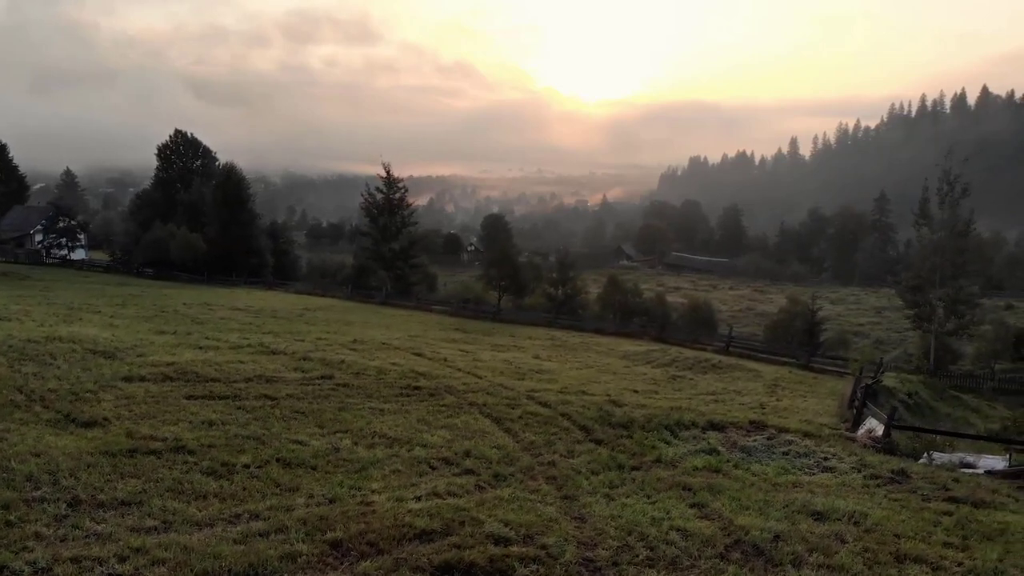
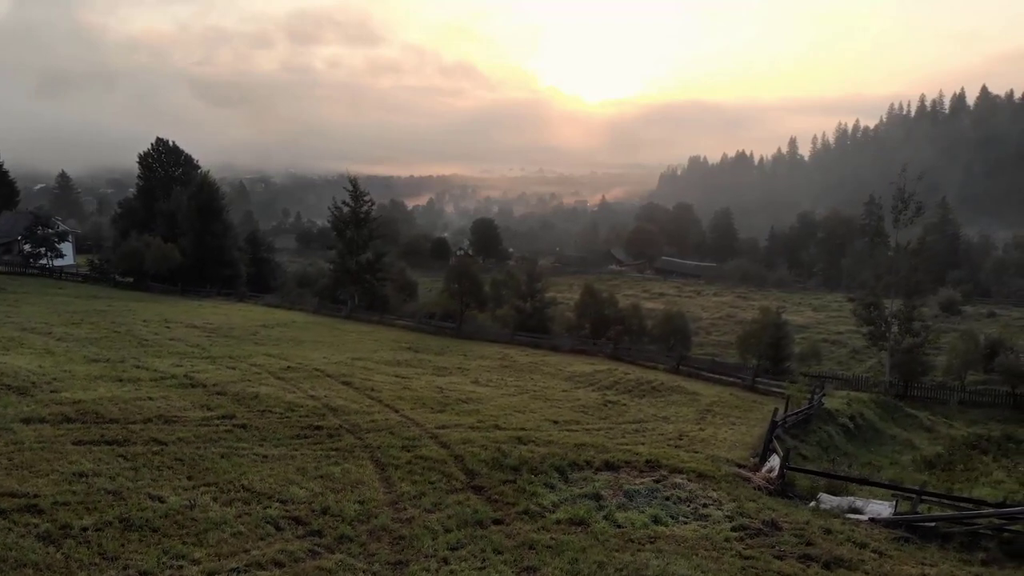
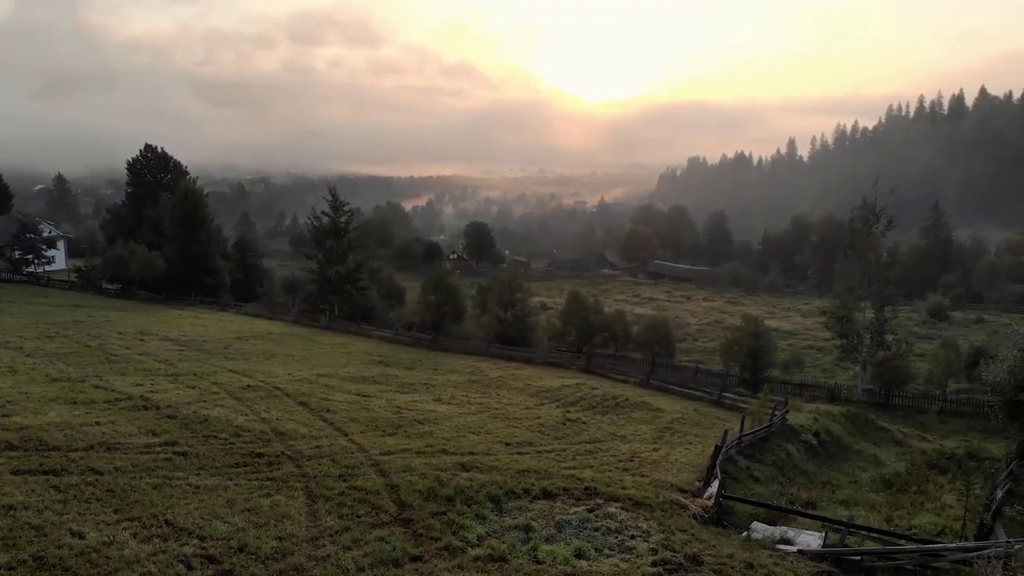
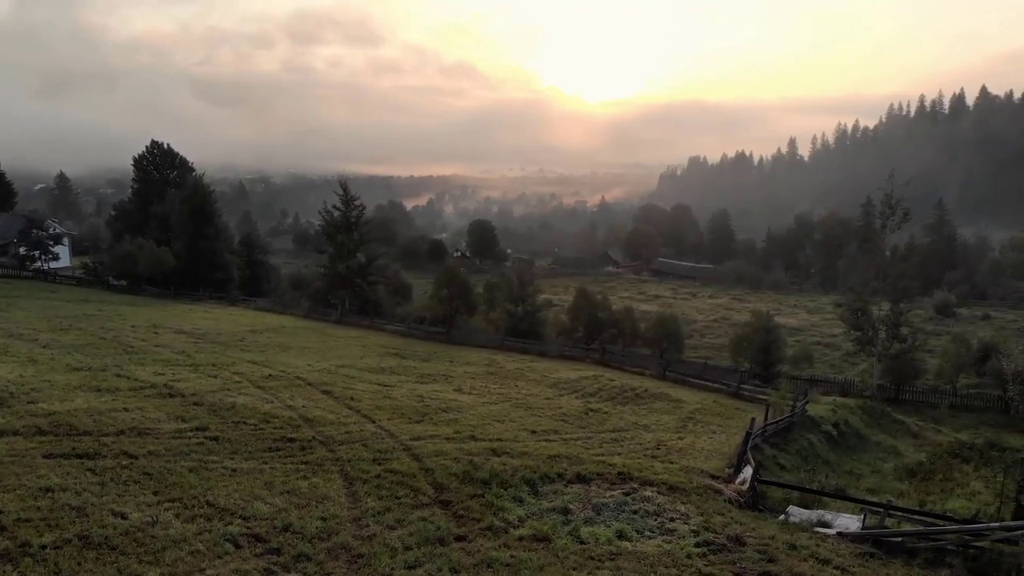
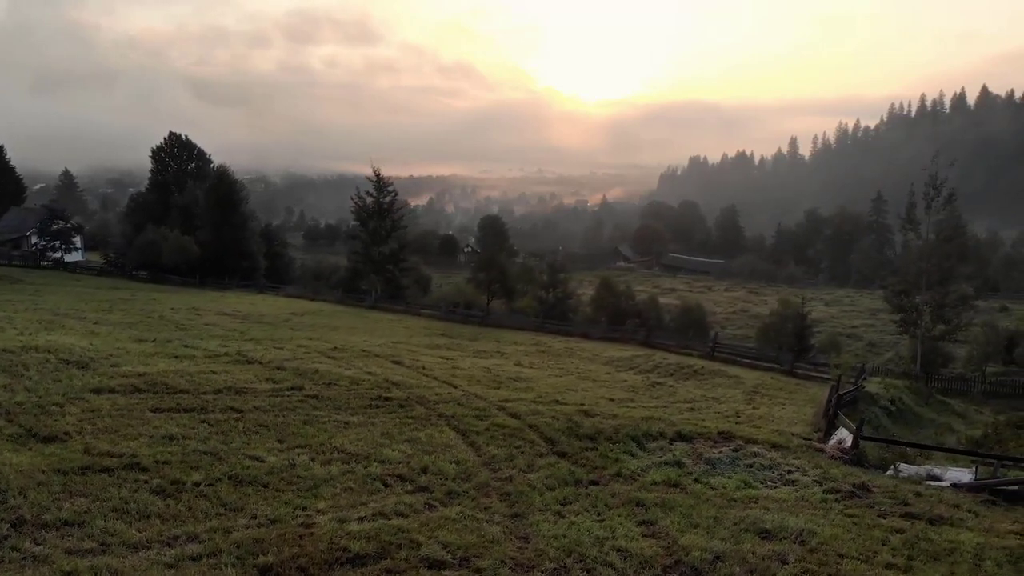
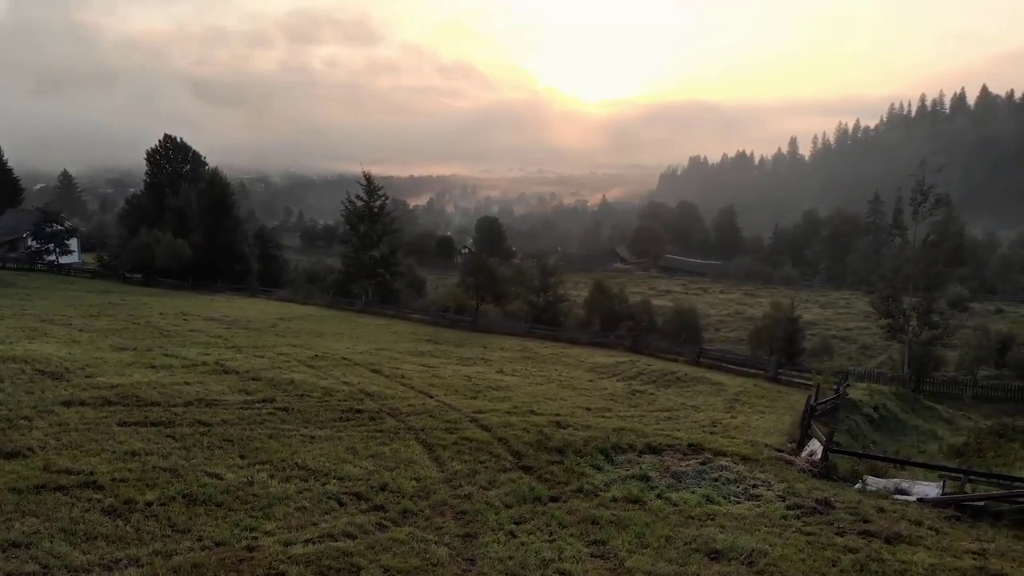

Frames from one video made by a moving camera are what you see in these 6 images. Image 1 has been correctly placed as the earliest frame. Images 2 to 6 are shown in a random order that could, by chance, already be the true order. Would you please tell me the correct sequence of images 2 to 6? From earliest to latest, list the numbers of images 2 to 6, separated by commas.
5, 6, 2, 4, 3
